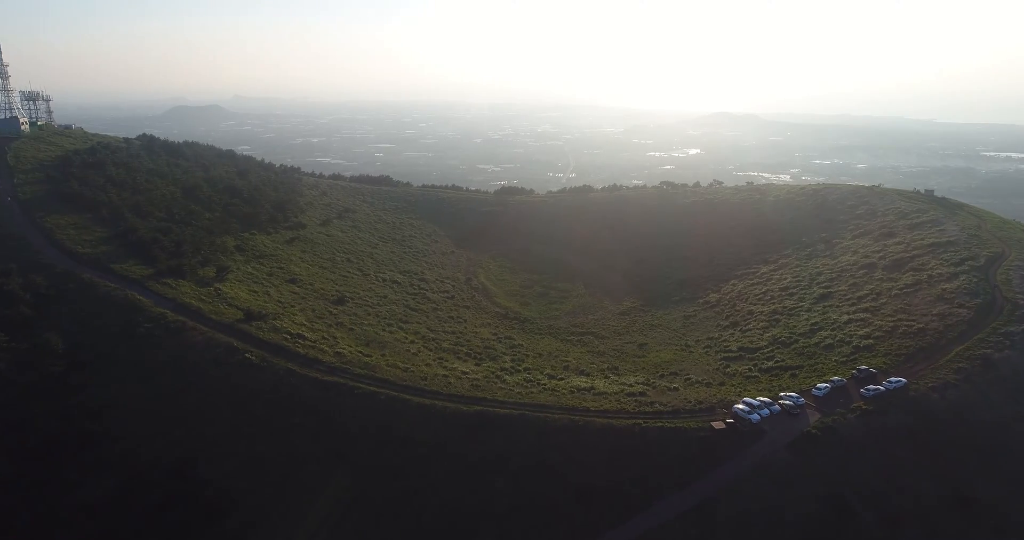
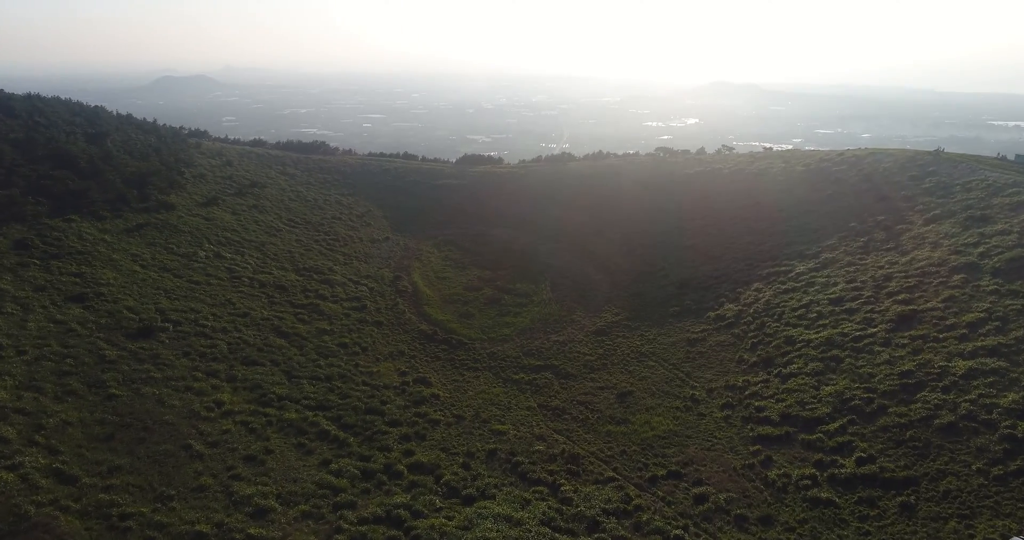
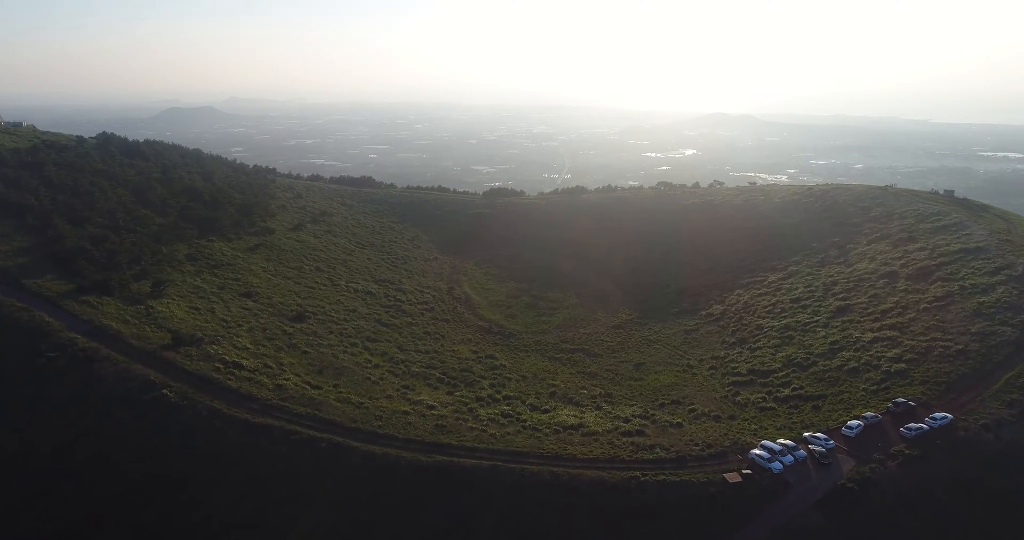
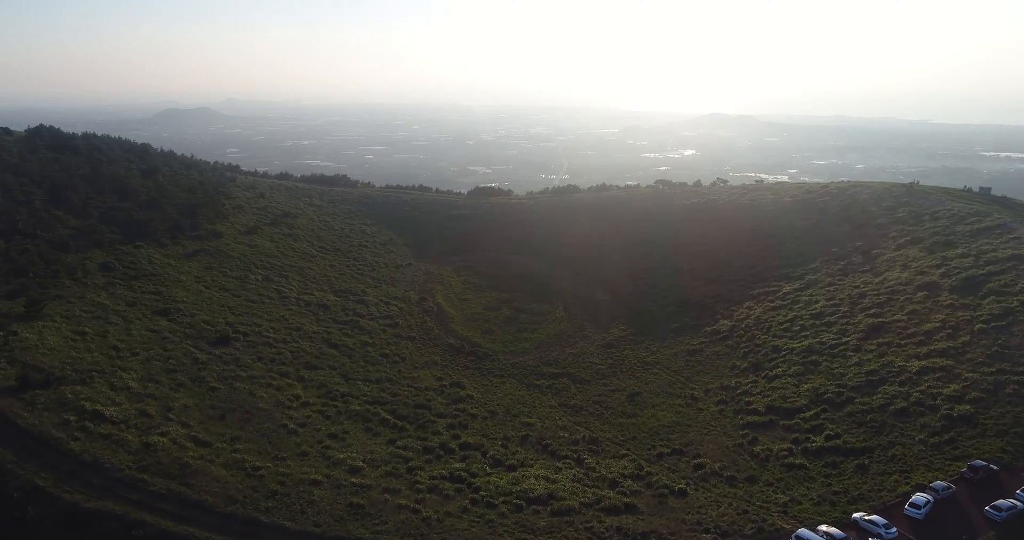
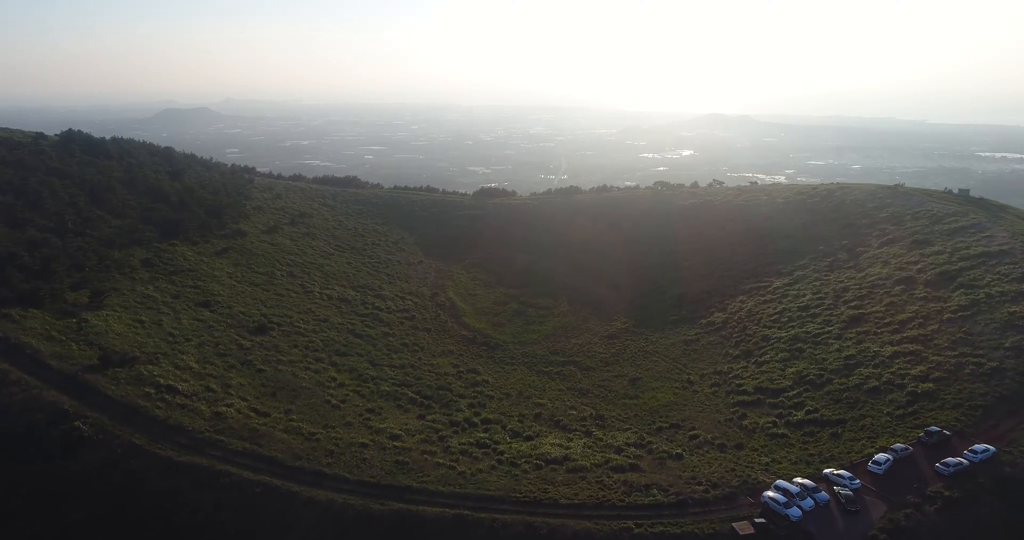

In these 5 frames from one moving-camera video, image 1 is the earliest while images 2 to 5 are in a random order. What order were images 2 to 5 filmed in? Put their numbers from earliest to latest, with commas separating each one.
3, 5, 4, 2
